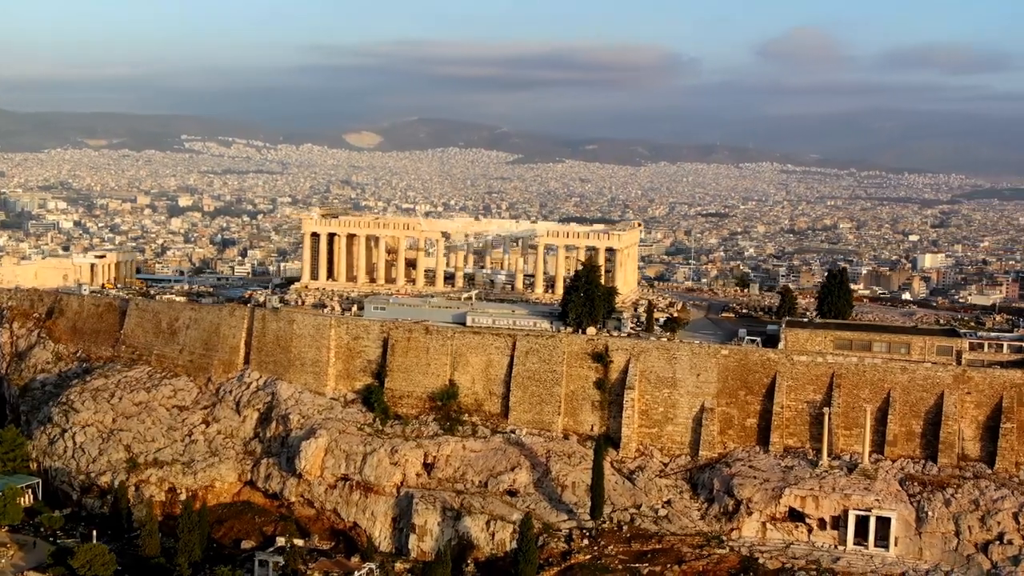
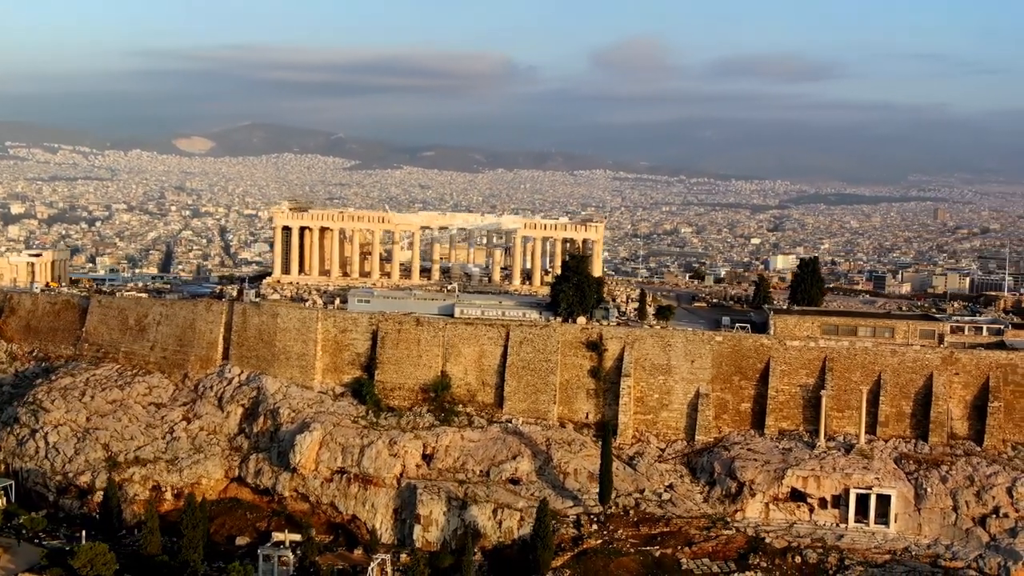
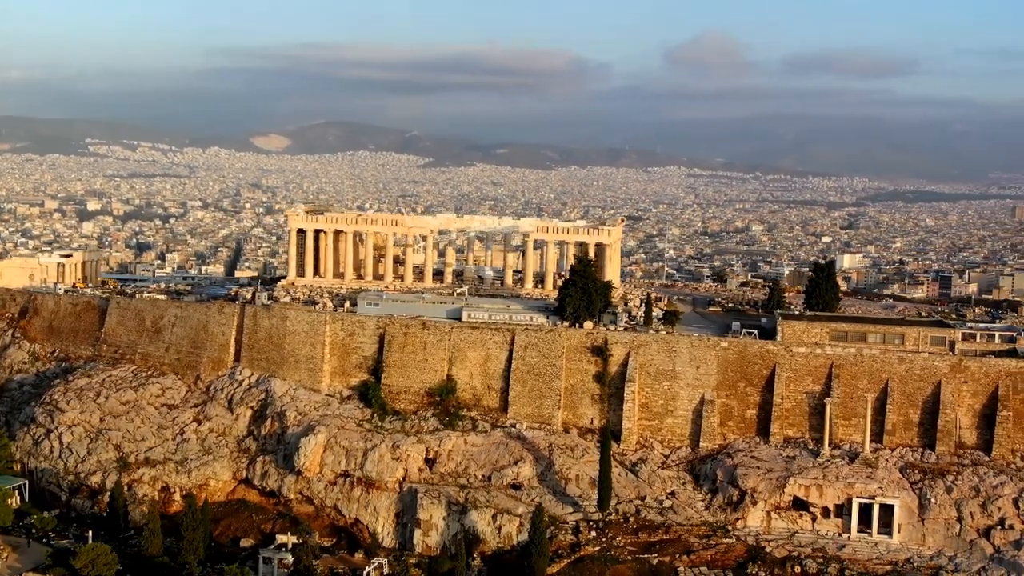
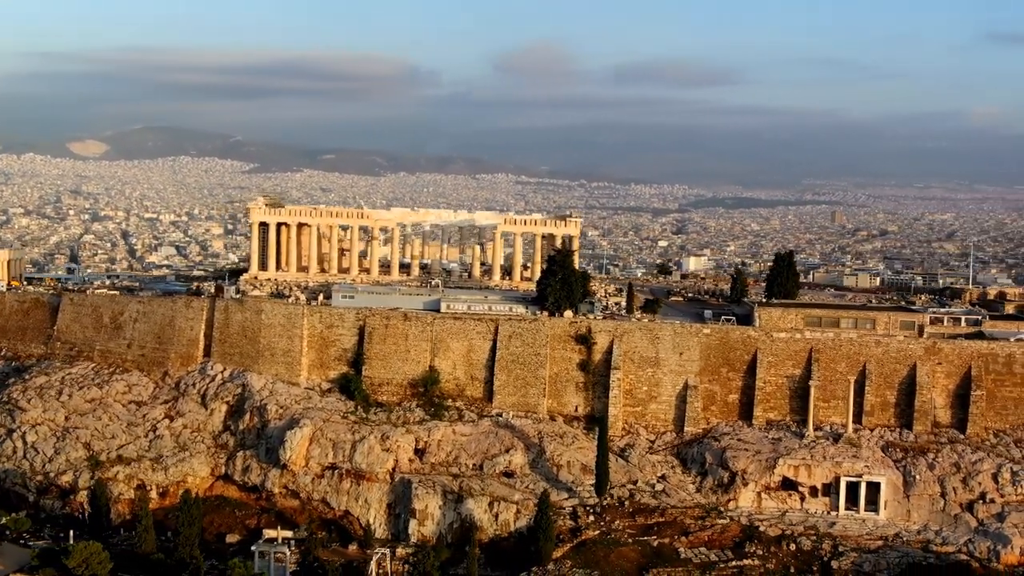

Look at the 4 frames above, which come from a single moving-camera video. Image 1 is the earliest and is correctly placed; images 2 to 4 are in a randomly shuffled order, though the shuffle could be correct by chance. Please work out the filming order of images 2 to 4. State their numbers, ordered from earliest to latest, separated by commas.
3, 2, 4
